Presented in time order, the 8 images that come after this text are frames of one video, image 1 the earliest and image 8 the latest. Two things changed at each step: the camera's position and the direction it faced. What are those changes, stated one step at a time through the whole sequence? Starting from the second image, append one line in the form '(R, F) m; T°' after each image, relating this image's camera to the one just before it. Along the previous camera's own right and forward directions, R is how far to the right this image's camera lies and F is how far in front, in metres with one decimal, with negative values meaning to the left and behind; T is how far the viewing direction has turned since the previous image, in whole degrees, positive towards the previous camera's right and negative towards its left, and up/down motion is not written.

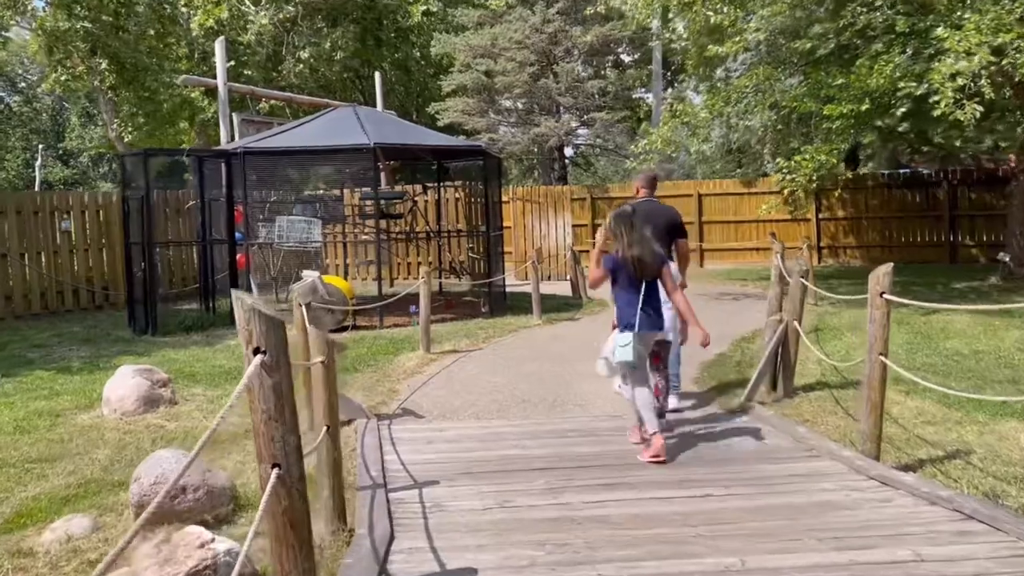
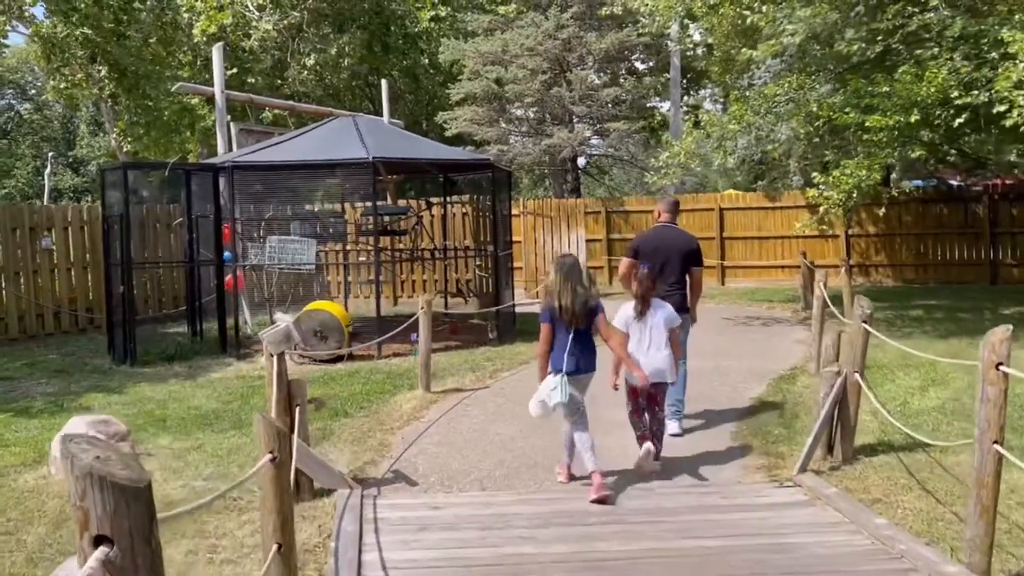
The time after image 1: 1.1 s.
(0.0, +1.1) m; -1°
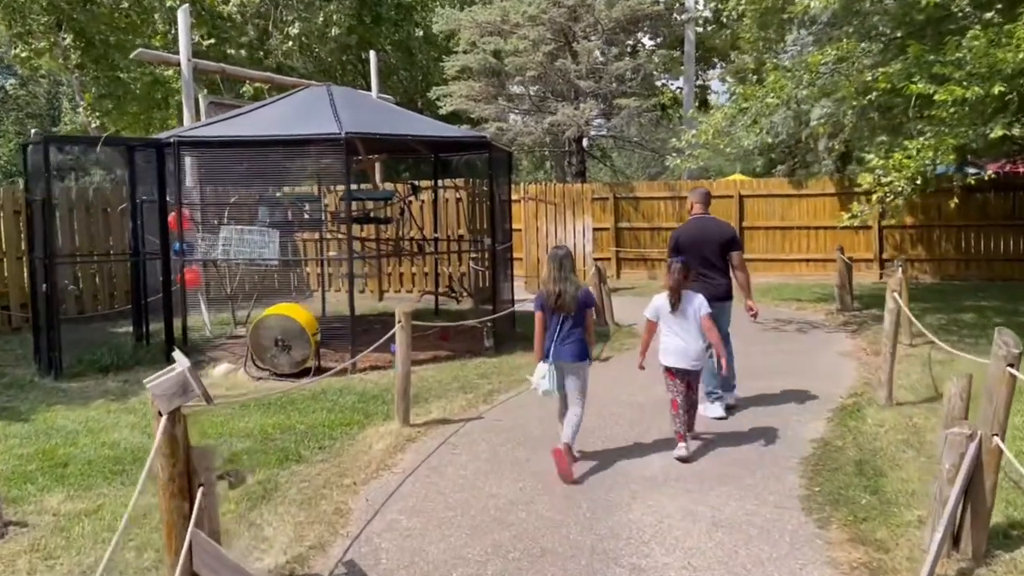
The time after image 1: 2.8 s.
(0.0, +1.9) m; 0°
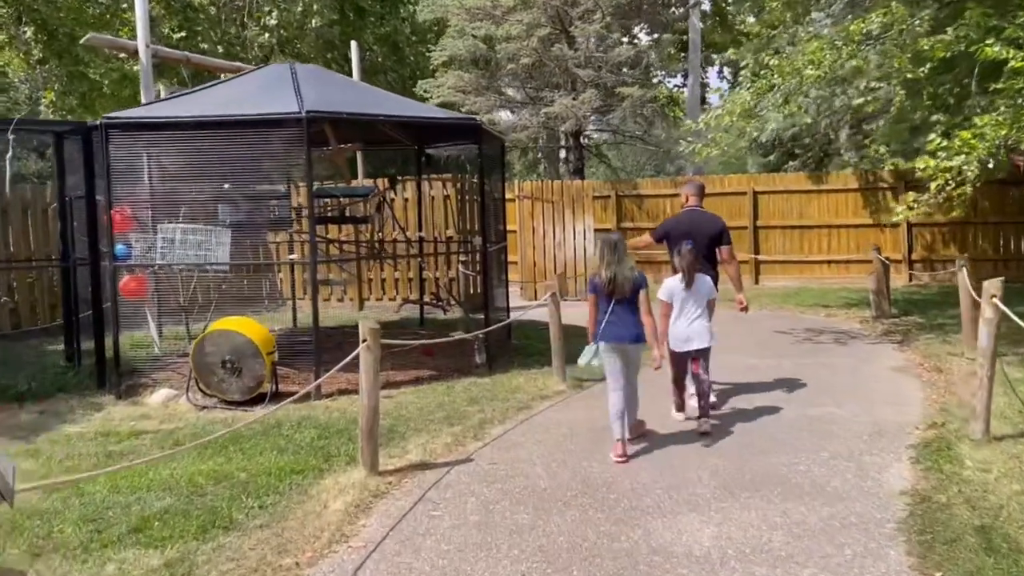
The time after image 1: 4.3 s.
(0.0, +1.7) m; 0°
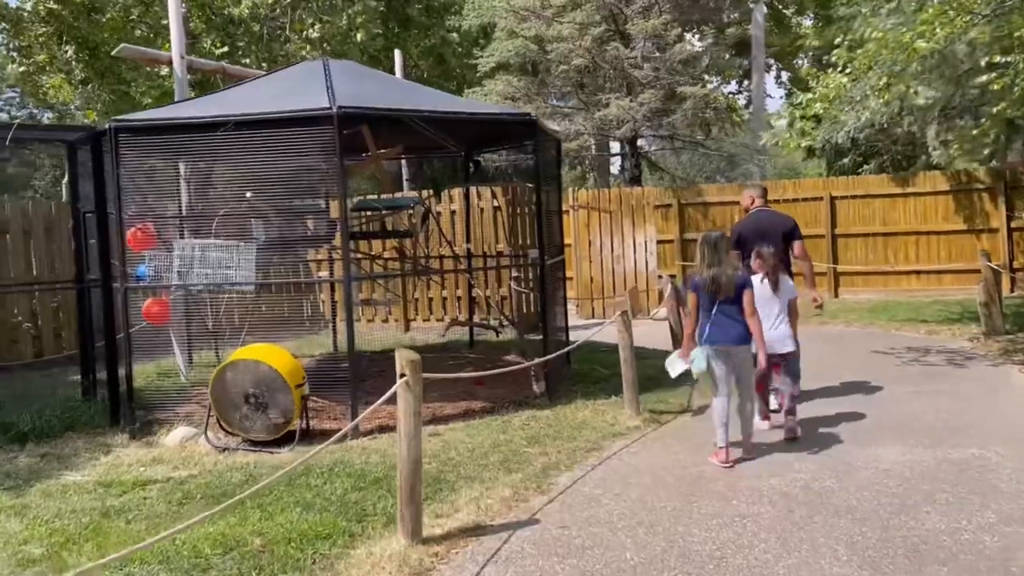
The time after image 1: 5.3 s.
(-0.1, +1.2) m; -3°
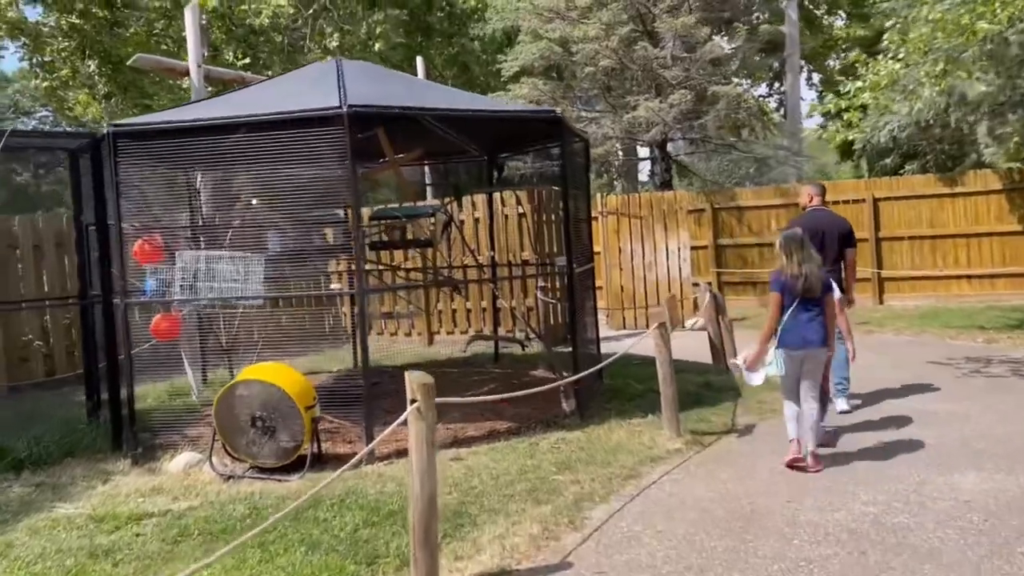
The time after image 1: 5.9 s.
(0.0, +0.6) m; -2°
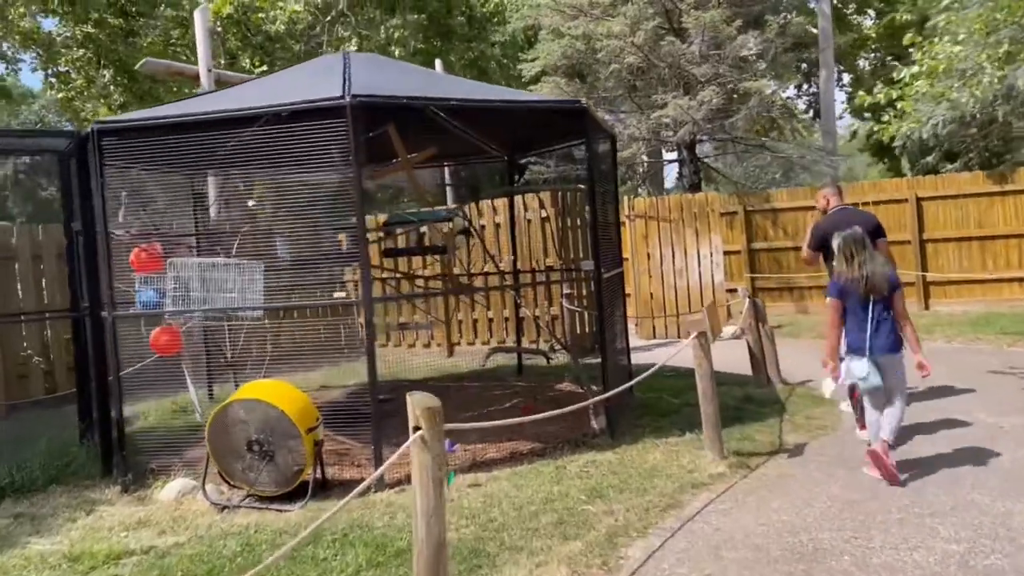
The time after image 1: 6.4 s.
(0.0, +0.7) m; -2°
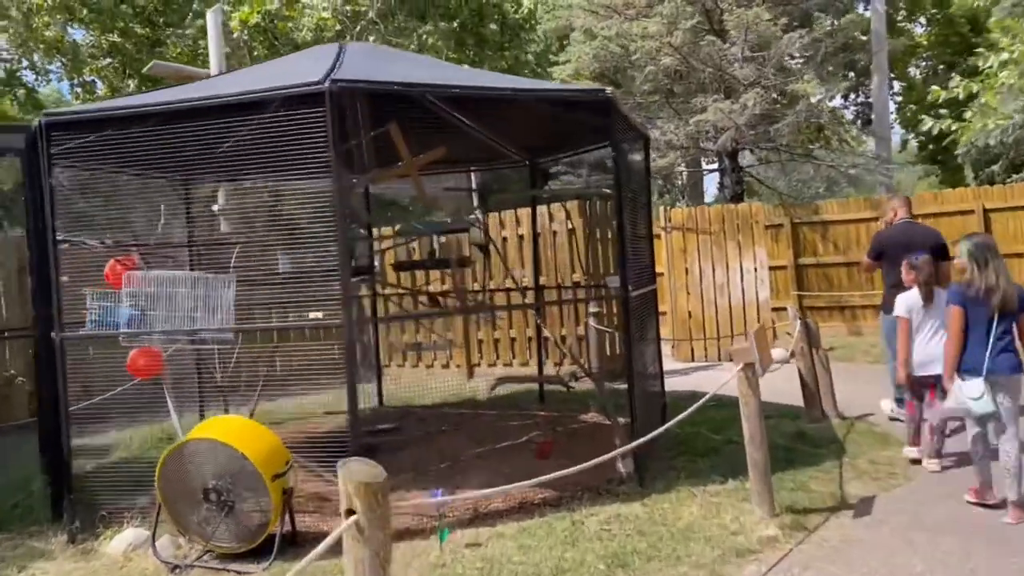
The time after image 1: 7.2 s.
(+0.2, +1.0) m; -3°
